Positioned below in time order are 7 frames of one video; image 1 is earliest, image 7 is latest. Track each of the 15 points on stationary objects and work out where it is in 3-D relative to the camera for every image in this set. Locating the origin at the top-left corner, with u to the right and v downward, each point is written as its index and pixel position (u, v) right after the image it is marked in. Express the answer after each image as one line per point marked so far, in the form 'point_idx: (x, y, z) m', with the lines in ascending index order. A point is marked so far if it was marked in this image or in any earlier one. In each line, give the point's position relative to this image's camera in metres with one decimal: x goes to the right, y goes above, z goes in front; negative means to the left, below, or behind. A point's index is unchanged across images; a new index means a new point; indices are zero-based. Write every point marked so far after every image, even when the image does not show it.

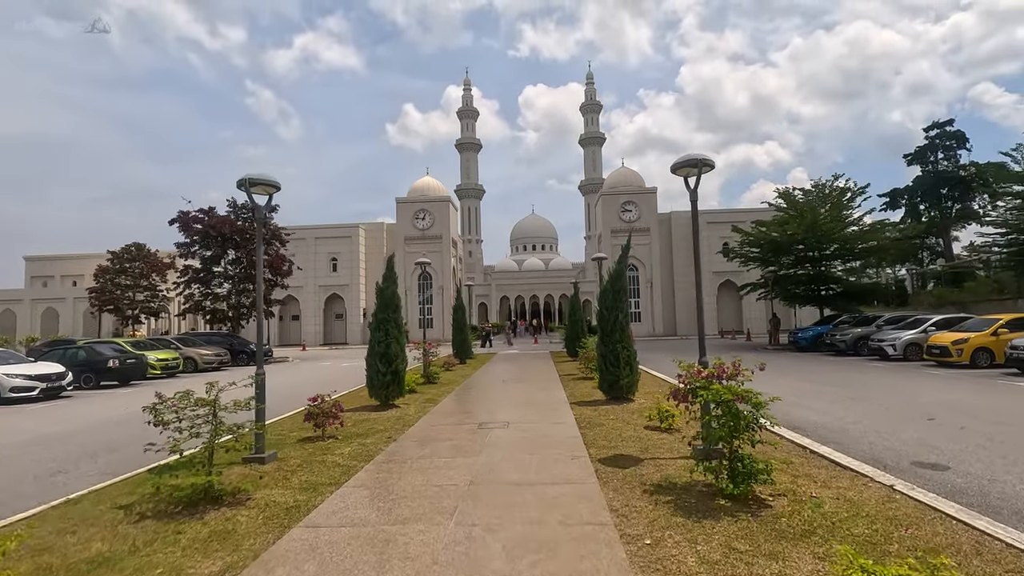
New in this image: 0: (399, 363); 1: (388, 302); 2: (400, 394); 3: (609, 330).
0: (-2.3, -1.6, +10.8) m
1: (-2.6, -0.3, +11.0) m
2: (-2.4, -2.3, +11.1) m
3: (+2.0, -0.9, +10.8) m
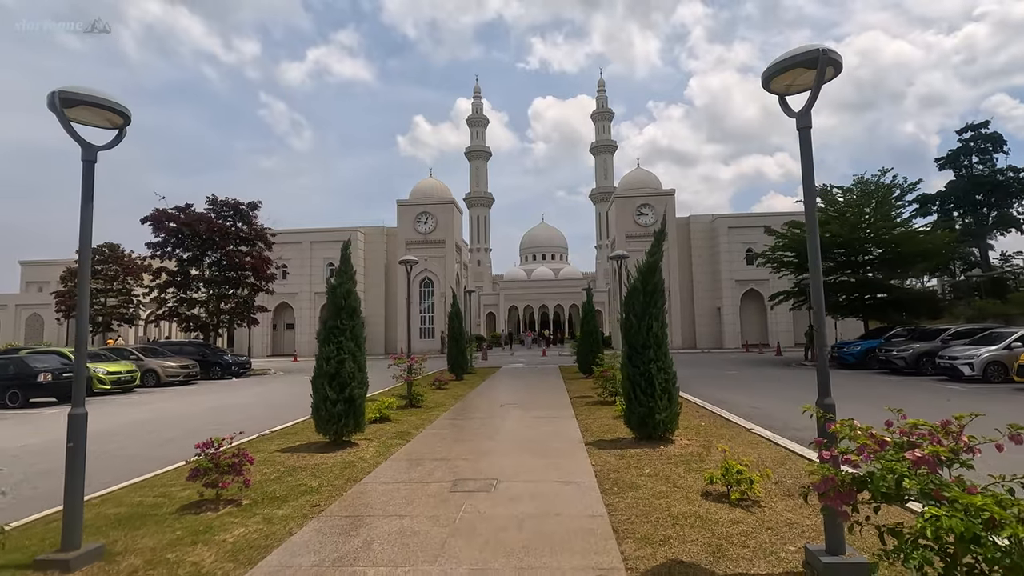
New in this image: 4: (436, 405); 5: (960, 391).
0: (-2.4, -1.5, +8.0) m
1: (-2.6, -0.3, +8.2) m
2: (-2.4, -2.2, +8.3) m
3: (+1.9, -0.9, +7.9) m
4: (-1.8, -2.8, +12.9) m
5: (+12.8, -2.9, +15.2) m
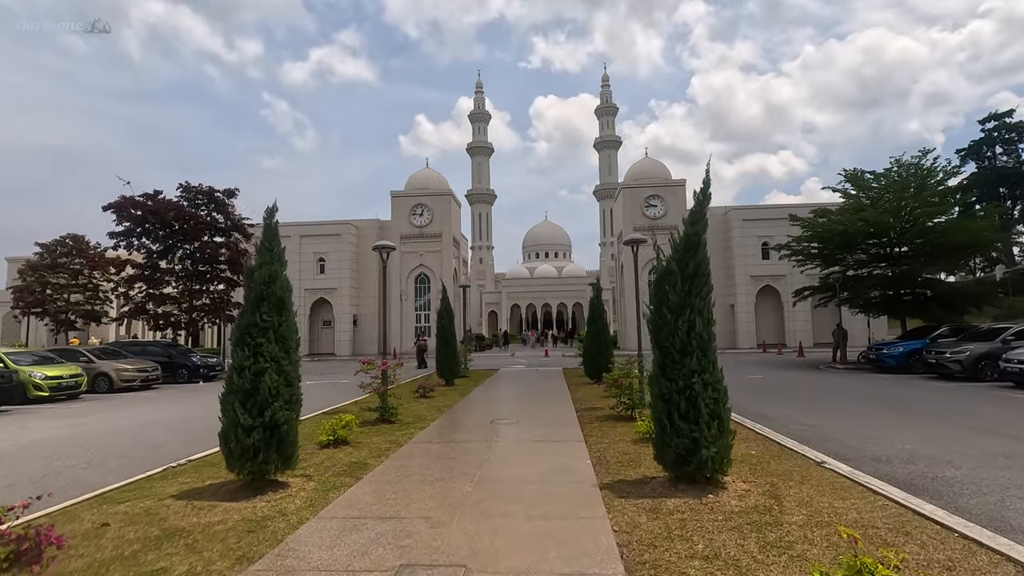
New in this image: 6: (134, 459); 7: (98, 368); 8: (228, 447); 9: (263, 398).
0: (-2.5, -1.3, +5.8) m
1: (-2.8, -0.1, +6.0) m
2: (-2.6, -2.0, +6.0) m
3: (+1.7, -0.7, +5.6) m
4: (-1.9, -2.6, +10.6) m
5: (+12.7, -2.7, +12.8) m
6: (-5.9, -2.7, +8.2) m
7: (-13.9, -2.7, +17.8) m
8: (-3.1, -1.7, +5.7) m
9: (-2.7, -1.2, +5.7) m
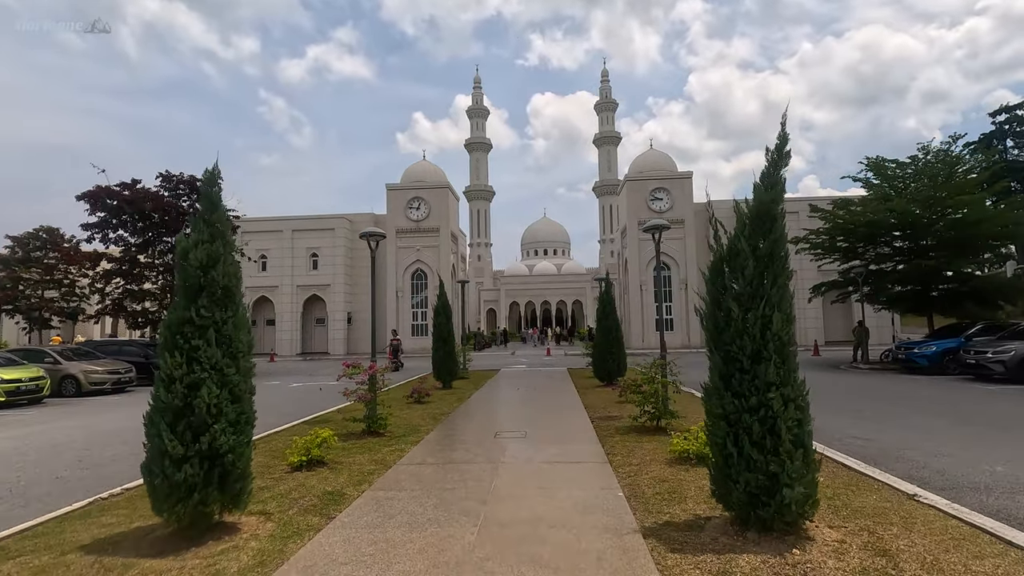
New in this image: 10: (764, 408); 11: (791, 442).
0: (-2.4, -1.2, +4.4) m
1: (-2.6, 0.0, +4.6) m
2: (-2.5, -1.9, +4.6) m
3: (+1.9, -0.6, +4.2) m
4: (-1.8, -2.5, +9.2) m
5: (+12.8, -2.5, +11.5) m
6: (-5.7, -2.5, +6.8) m
7: (-13.8, -2.5, +16.4) m
8: (-2.9, -1.6, +4.3) m
9: (-2.6, -1.1, +4.3) m
10: (+2.0, -0.9, +4.2) m
11: (+2.2, -1.2, +4.1) m
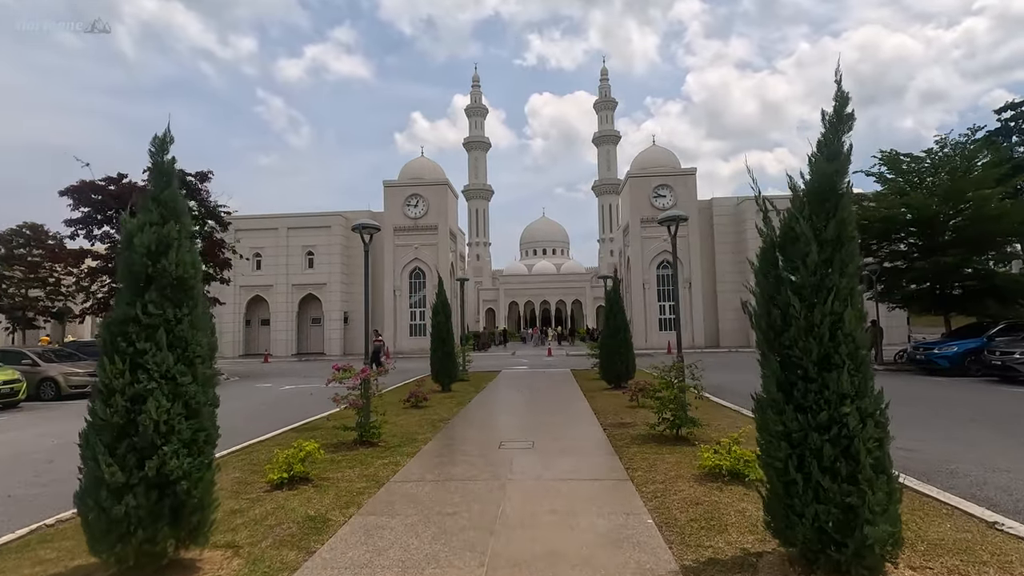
0: (-2.3, -1.1, +3.6) m
1: (-2.5, +0.1, +3.8) m
2: (-2.4, -1.9, +3.8) m
3: (+2.0, -0.5, +3.5) m
4: (-1.7, -2.4, +8.4) m
5: (+12.9, -2.5, +10.8) m
6: (-5.6, -2.5, +6.0) m
7: (-13.7, -2.4, +15.6) m
8: (-2.8, -1.5, +3.6) m
9: (-2.5, -1.0, +3.6) m
10: (+2.1, -0.9, +3.4) m
11: (+2.3, -1.1, +3.3) m
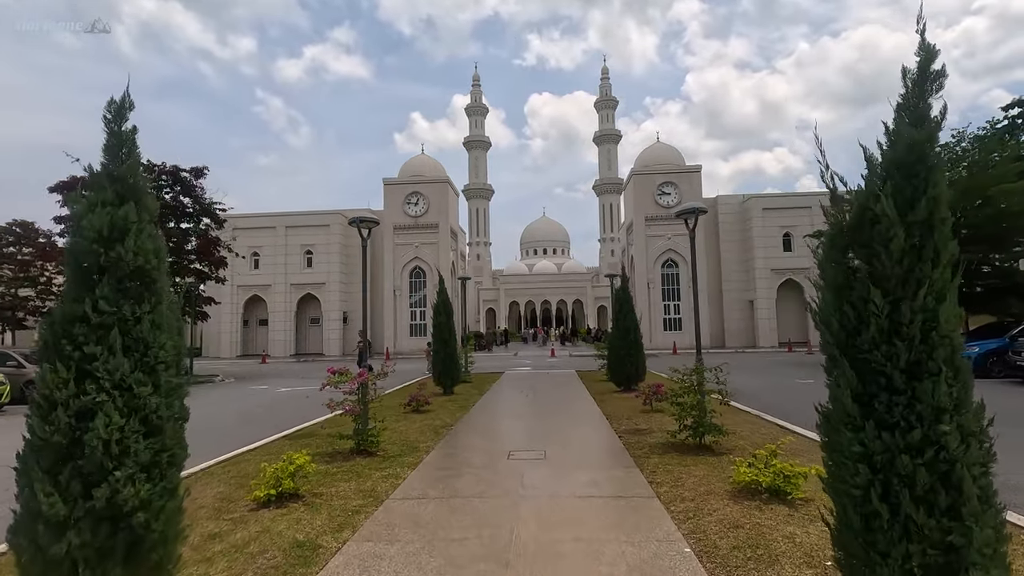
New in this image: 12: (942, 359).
0: (-2.2, -1.1, +3.0) m
1: (-2.4, +0.1, +3.2) m
2: (-2.2, -1.8, +3.2) m
3: (+2.1, -0.5, +2.9) m
4: (-1.6, -2.4, +7.8) m
5: (+13.0, -2.4, +10.2) m
6: (-5.5, -2.4, +5.4) m
7: (-13.6, -2.4, +15.0) m
8: (-2.7, -1.5, +2.9) m
9: (-2.3, -1.0, +3.0) m
10: (+2.2, -0.8, +2.8) m
11: (+2.4, -1.1, +2.7) m
12: (+2.3, -0.4, +2.9) m
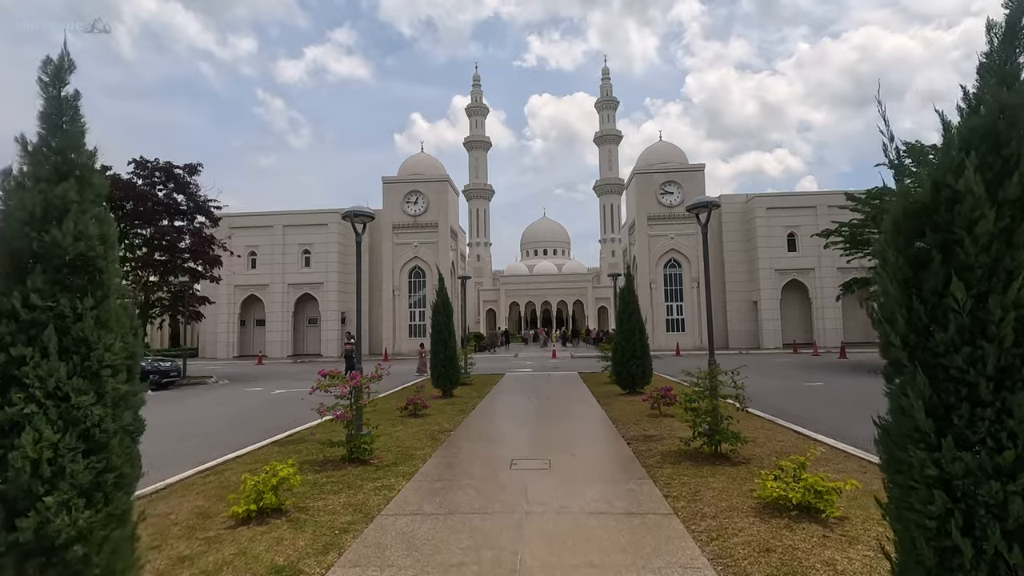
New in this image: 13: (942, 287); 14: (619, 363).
0: (-2.2, -1.0, +2.5) m
1: (-2.4, +0.2, +2.7) m
2: (-2.2, -1.8, +2.7) m
3: (+2.1, -0.4, +2.4) m
4: (-1.5, -2.3, +7.4) m
5: (+13.0, -2.4, +9.7) m
6: (-5.5, -2.4, +4.9) m
7: (-13.5, -2.4, +14.5) m
8: (-2.7, -1.4, +2.5) m
9: (-2.3, -0.9, +2.5) m
10: (+2.2, -0.8, +2.3) m
11: (+2.4, -1.0, +2.3) m
12: (+2.3, -0.3, +2.4) m
13: (+2.1, 0.0, +2.6) m
14: (+2.8, -1.9, +13.5) m
